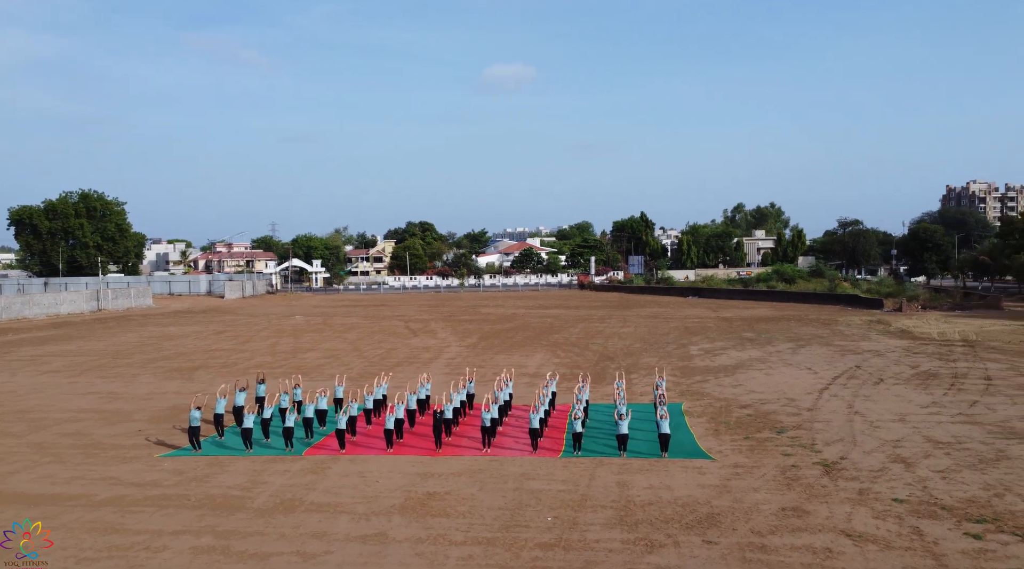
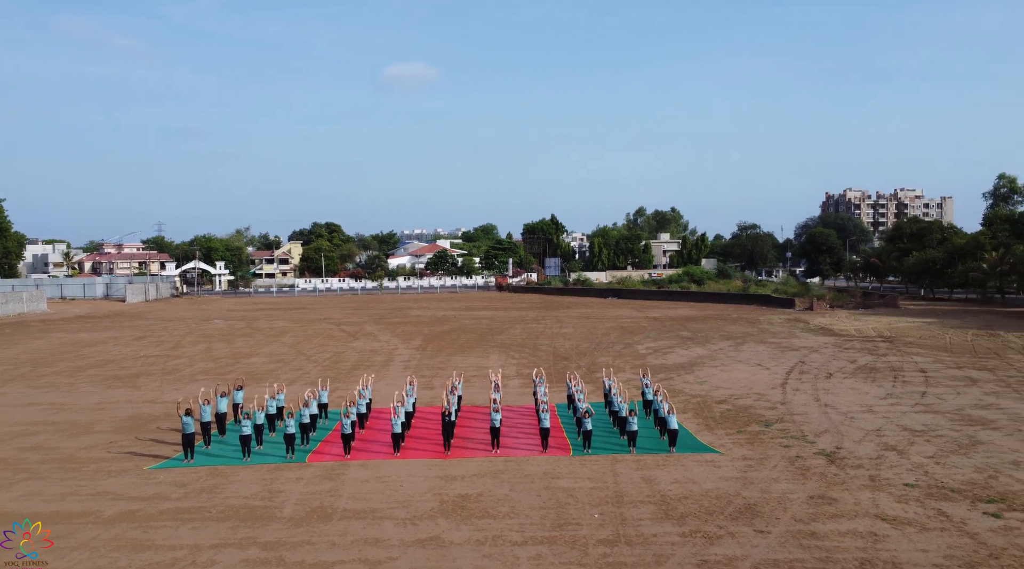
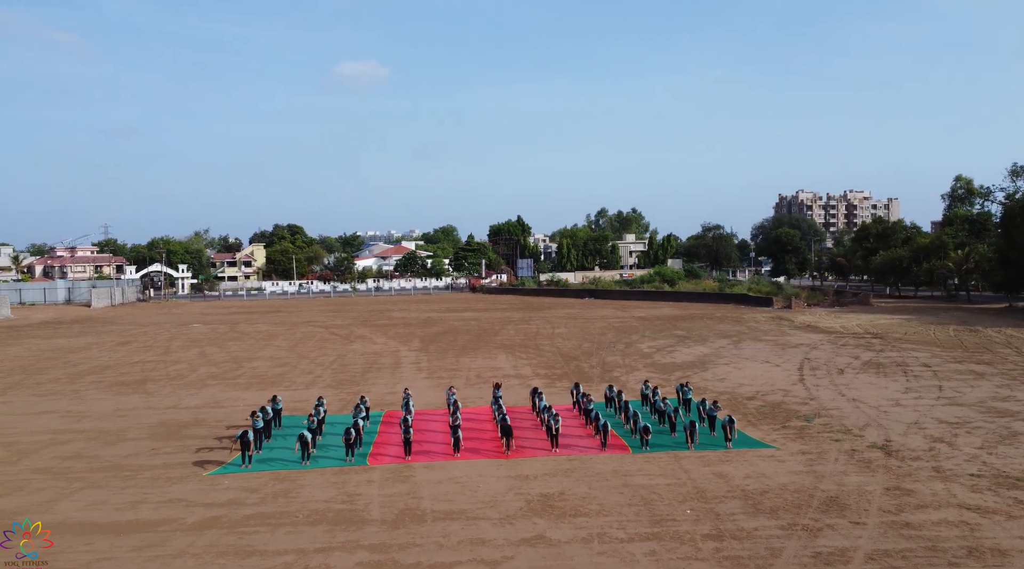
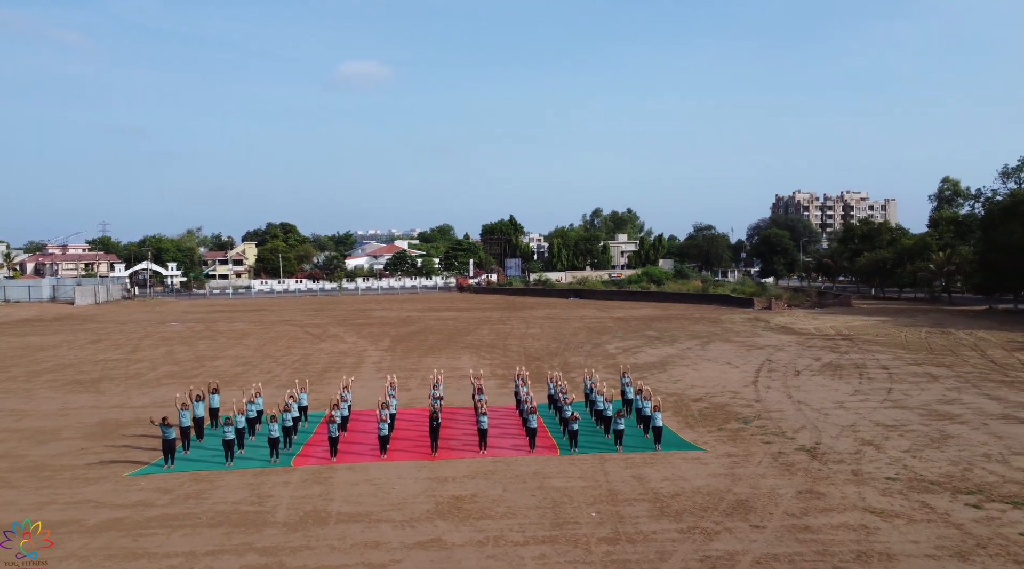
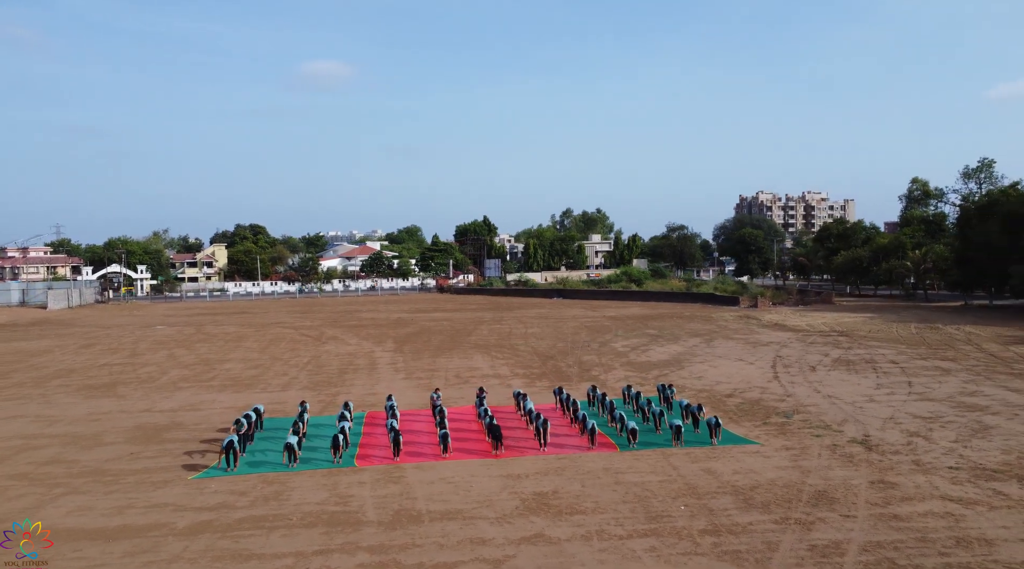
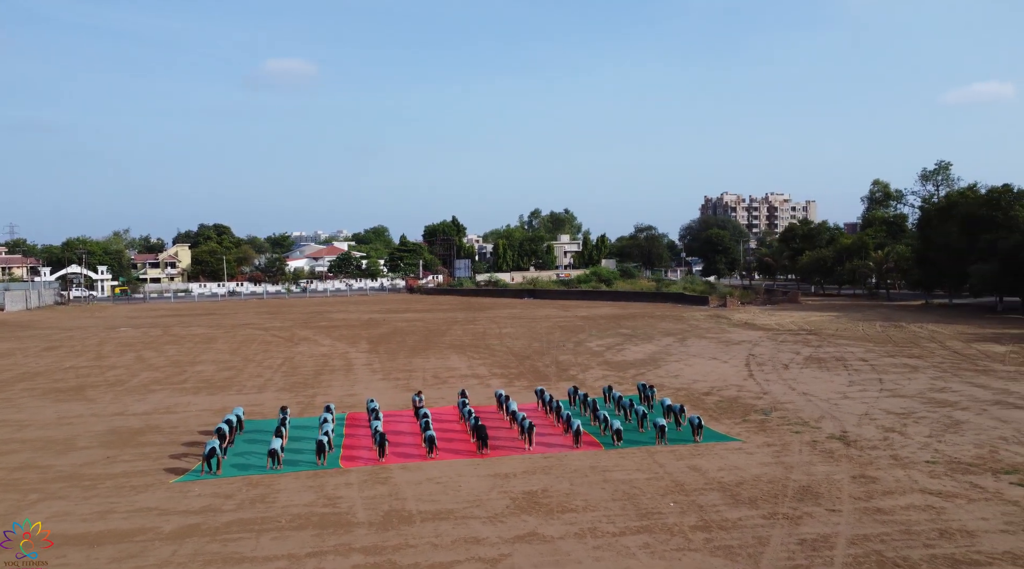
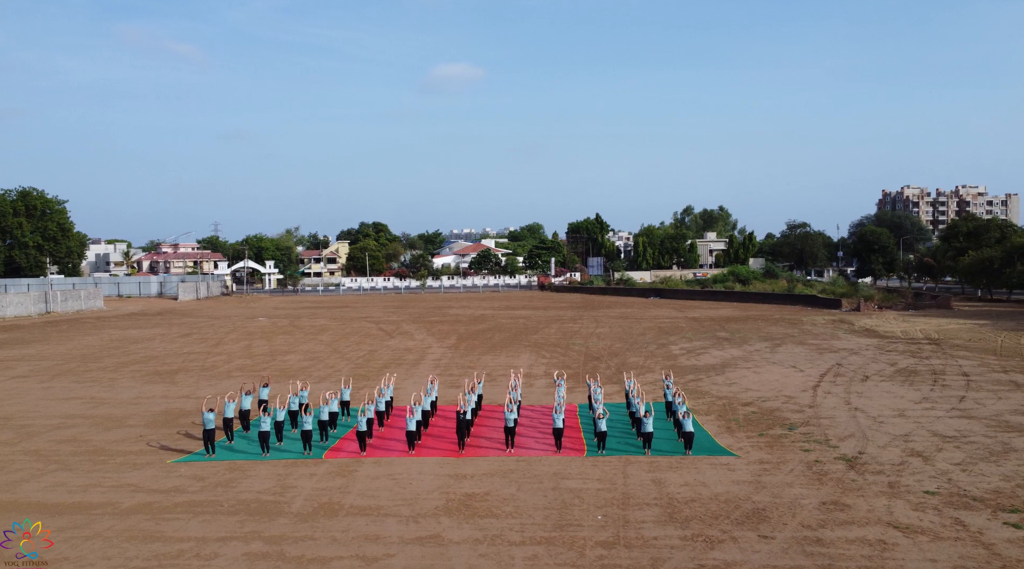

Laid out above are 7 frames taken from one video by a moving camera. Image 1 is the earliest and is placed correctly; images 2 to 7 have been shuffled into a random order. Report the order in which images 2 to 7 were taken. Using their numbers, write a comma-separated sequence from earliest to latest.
7, 2, 4, 3, 5, 6
